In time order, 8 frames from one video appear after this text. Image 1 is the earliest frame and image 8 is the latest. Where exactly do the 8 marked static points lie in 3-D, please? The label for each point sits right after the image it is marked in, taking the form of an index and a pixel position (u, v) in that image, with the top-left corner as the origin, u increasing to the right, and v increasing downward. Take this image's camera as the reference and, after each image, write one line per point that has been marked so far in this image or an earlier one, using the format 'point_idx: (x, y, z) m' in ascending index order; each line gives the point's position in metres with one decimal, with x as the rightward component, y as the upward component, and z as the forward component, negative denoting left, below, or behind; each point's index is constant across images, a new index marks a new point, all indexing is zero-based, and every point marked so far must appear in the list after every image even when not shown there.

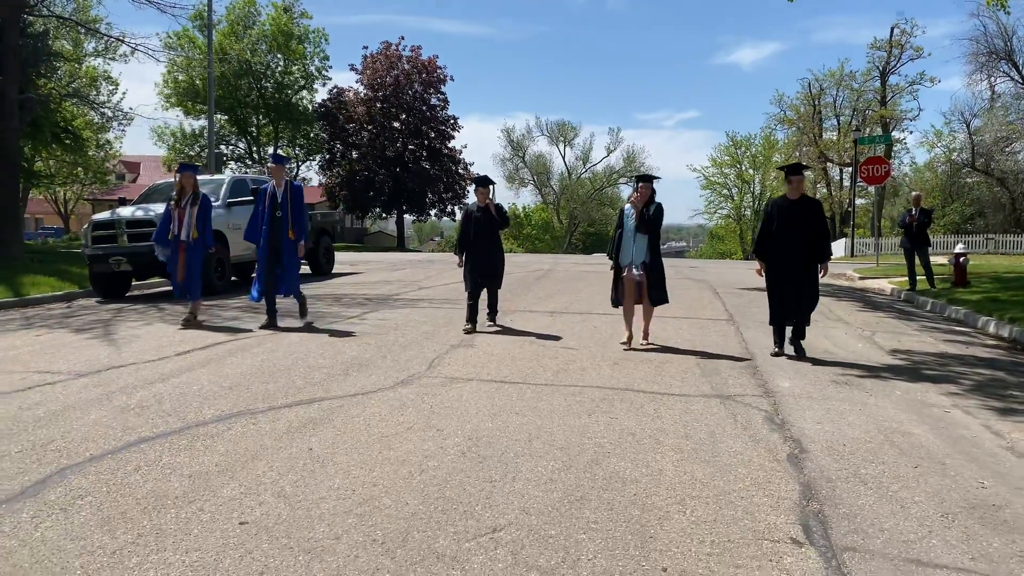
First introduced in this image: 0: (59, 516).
0: (-2.2, -1.1, +4.0) m
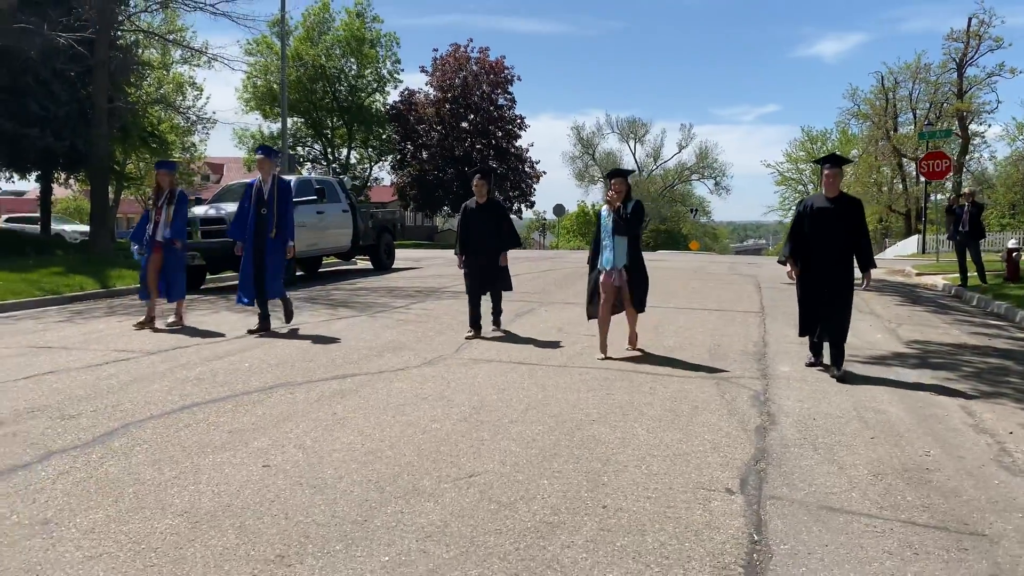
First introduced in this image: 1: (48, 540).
0: (-2.3, -1.0, +4.9) m
1: (-2.1, -1.1, +3.7) m
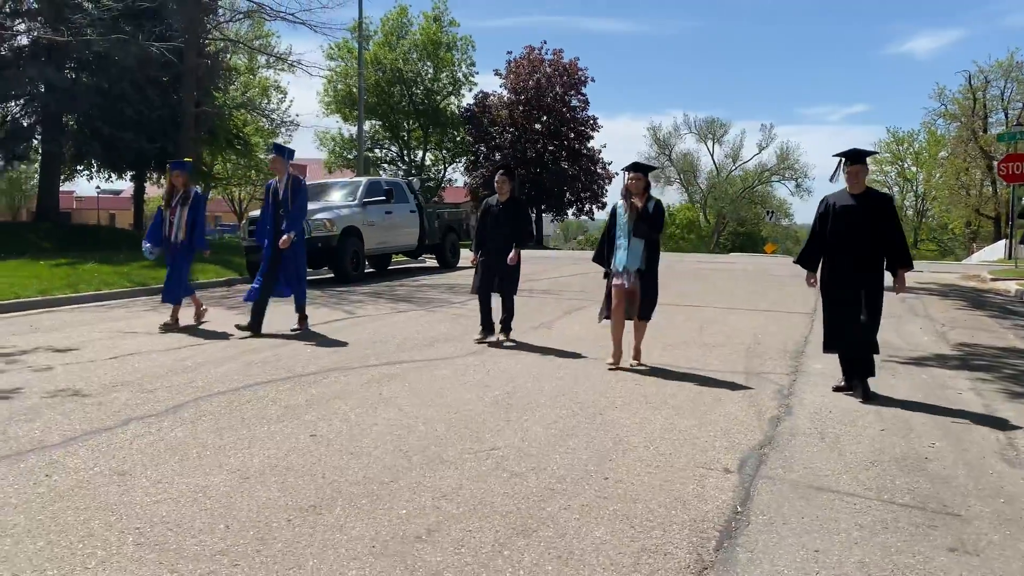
0: (-2.2, -0.9, +5.5) m
1: (-2.0, -1.0, +4.3) m
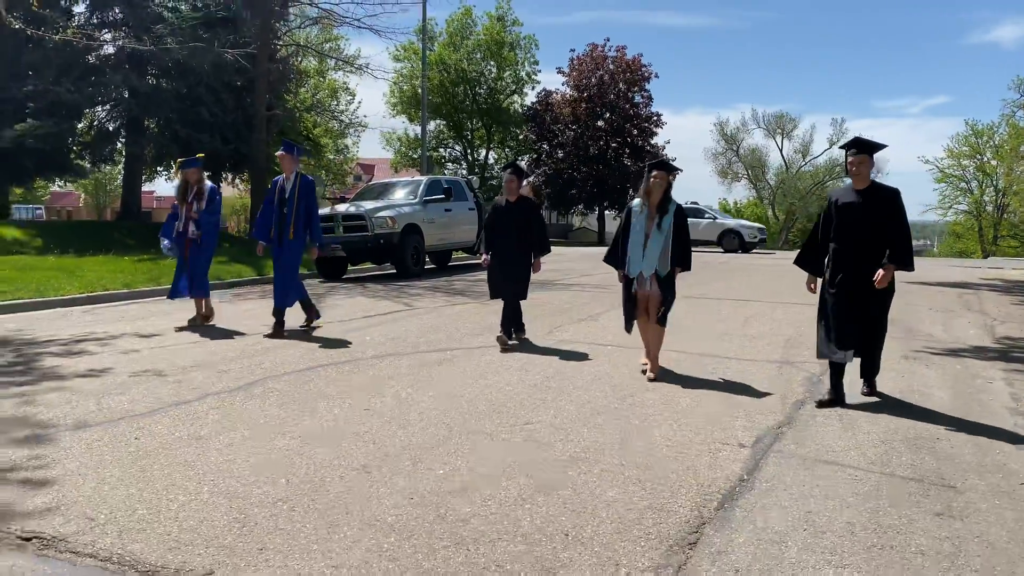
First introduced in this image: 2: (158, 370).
0: (-1.9, -0.8, +6.2) m
1: (-1.9, -0.9, +5.0) m
2: (-3.1, -0.7, +7.2) m
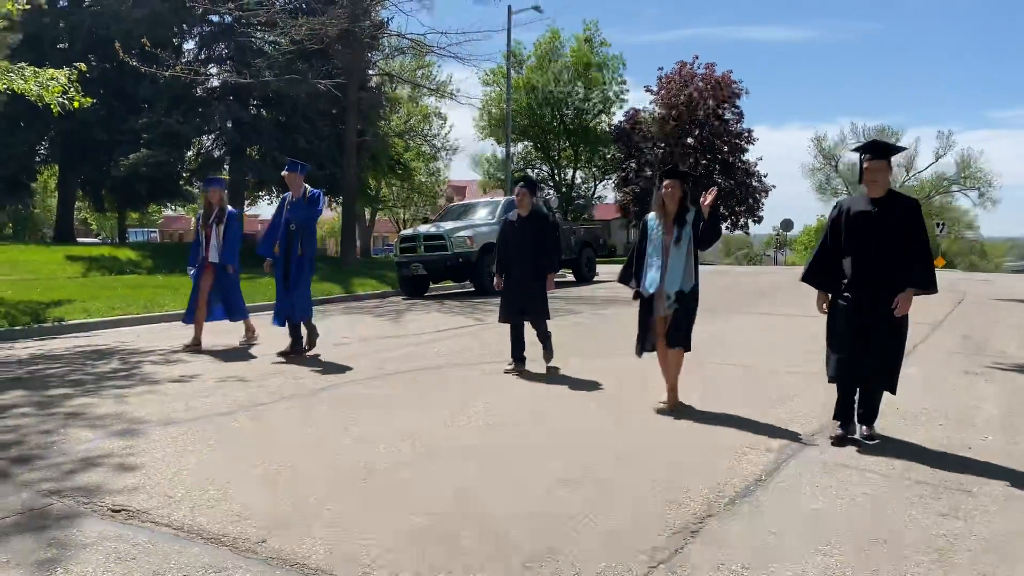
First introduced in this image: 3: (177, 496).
0: (-1.5, -0.9, +6.8) m
1: (-1.6, -1.0, +5.6) m
2: (-2.6, -0.8, +7.9) m
3: (-1.8, -1.1, +4.5) m
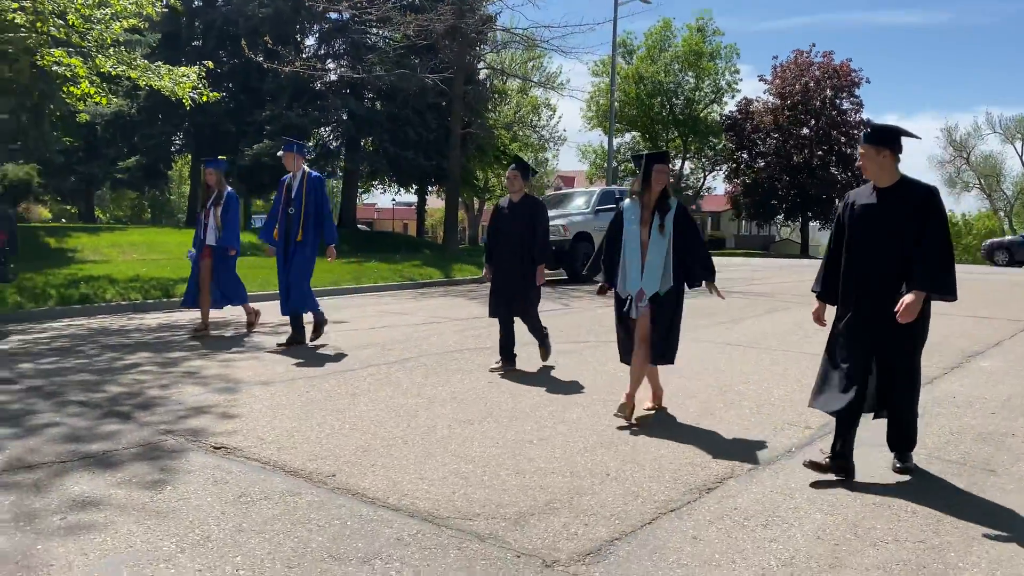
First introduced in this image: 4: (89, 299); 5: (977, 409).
0: (-1.0, -0.7, +7.5) m
1: (-1.2, -0.8, +6.3) m
2: (-1.8, -0.6, +8.7) m
3: (-1.5, -0.9, +5.2) m
4: (-6.4, -0.2, +12.5) m
5: (+3.5, -0.9, +6.2) m
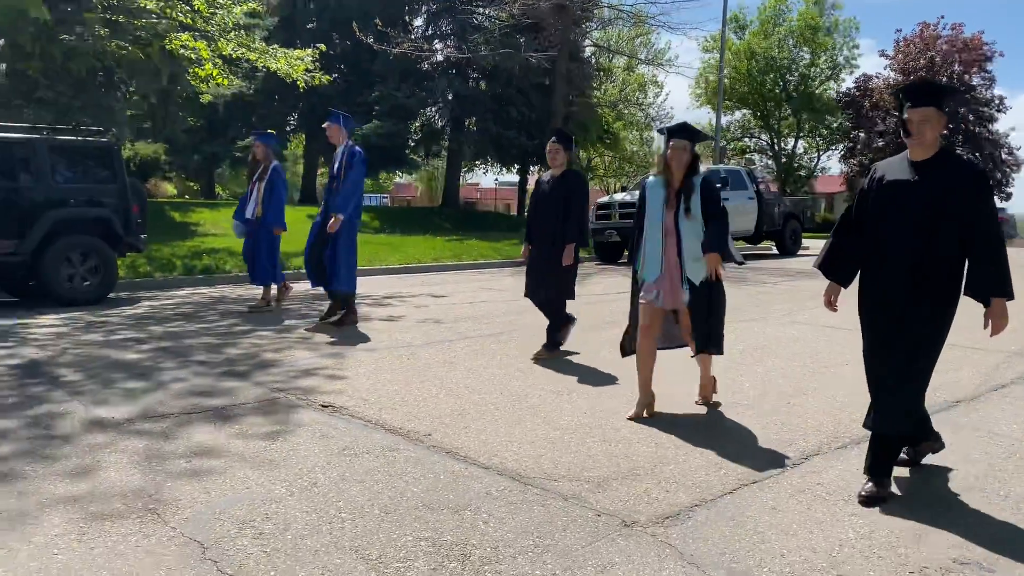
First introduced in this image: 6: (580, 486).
0: (-0.1, -0.5, +7.7) m
1: (-0.5, -0.6, +6.6) m
2: (-0.8, -0.3, +9.1) m
3: (-0.9, -0.7, +5.5) m
4: (-4.9, +0.3, +13.4) m
5: (+4.1, -0.8, +5.9) m
6: (+0.3, -0.9, +4.0) m
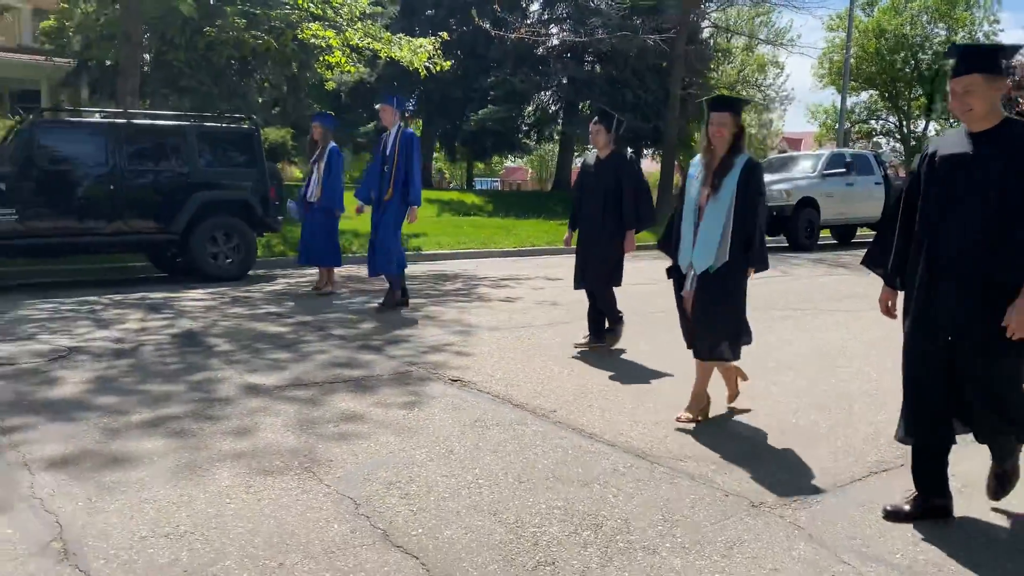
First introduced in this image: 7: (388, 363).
0: (+1.0, -0.4, +7.8) m
1: (+0.5, -0.5, +6.7) m
2: (+0.5, -0.2, +9.2) m
3: (-0.1, -0.6, +5.8) m
4: (-3.0, +0.6, +14.0) m
5: (+5.0, -0.8, +5.5) m
6: (+1.0, -0.9, +4.1) m
7: (-0.9, -0.6, +6.1) m
